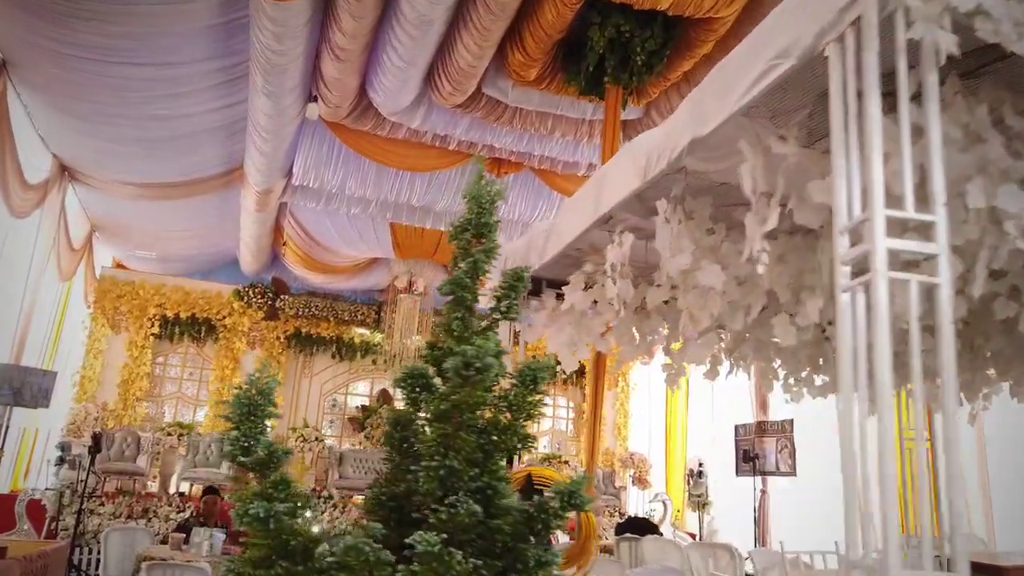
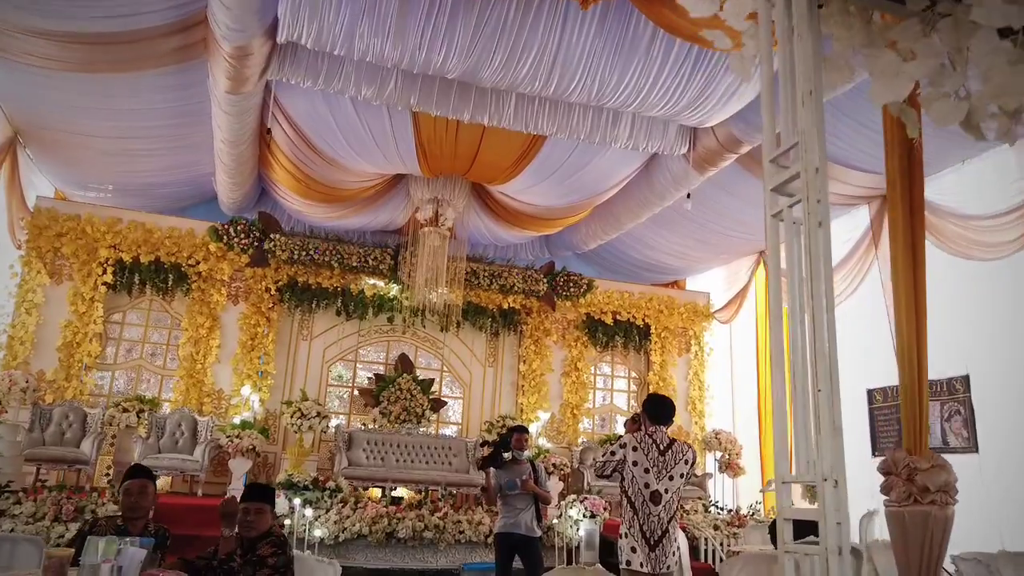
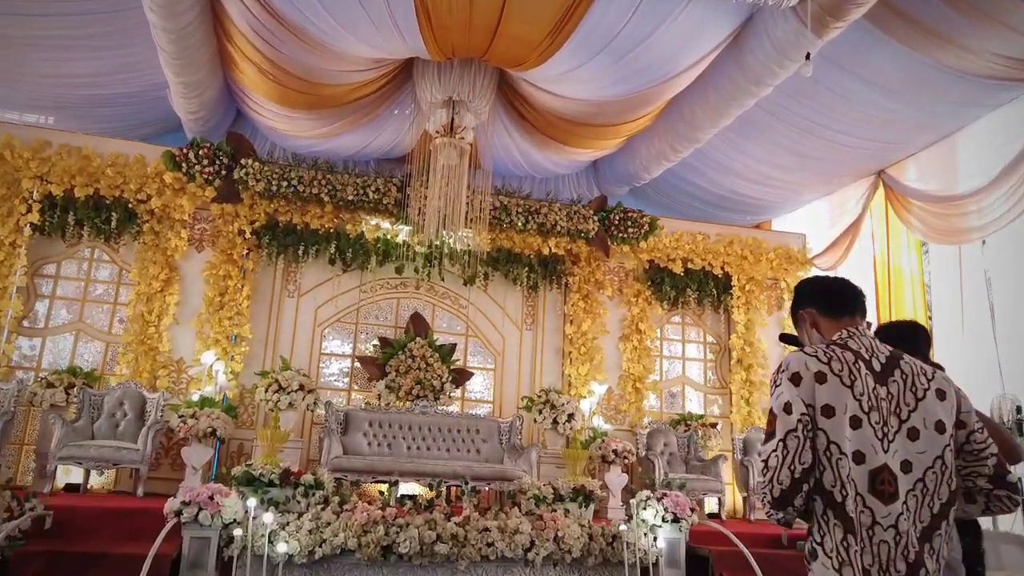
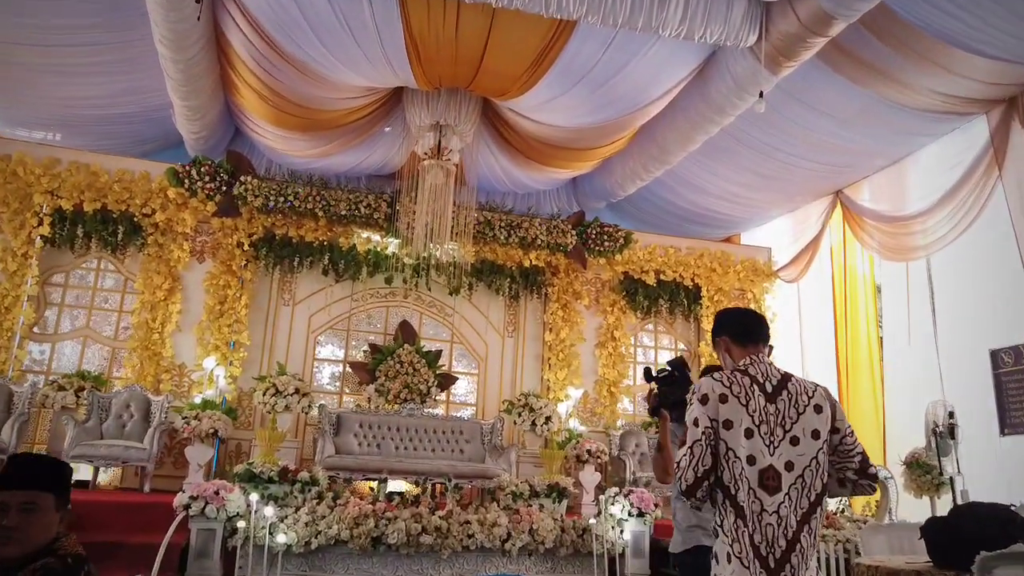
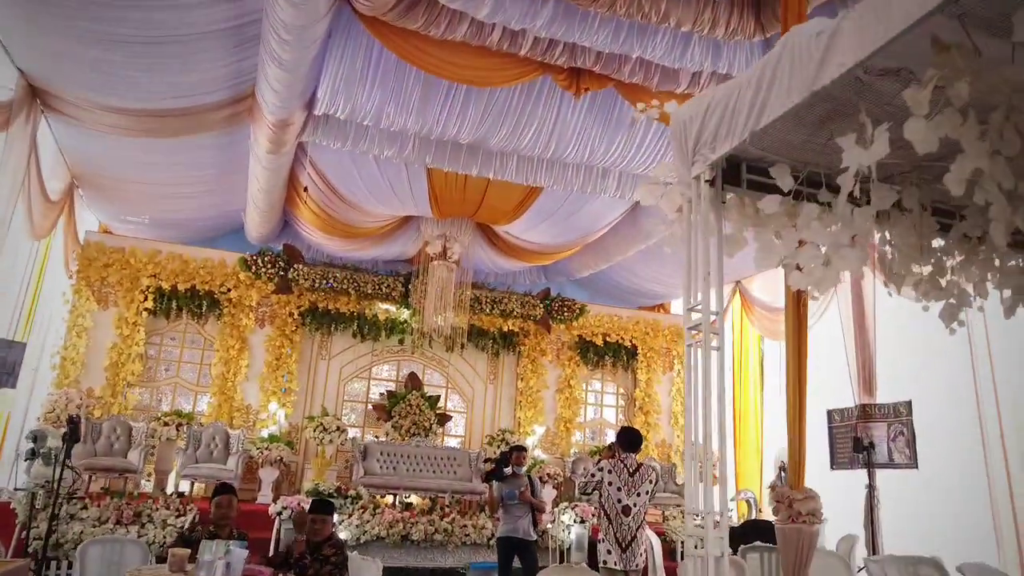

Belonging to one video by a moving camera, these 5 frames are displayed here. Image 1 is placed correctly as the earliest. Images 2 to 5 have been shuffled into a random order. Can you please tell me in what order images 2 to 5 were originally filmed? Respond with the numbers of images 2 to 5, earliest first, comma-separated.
5, 2, 4, 3
